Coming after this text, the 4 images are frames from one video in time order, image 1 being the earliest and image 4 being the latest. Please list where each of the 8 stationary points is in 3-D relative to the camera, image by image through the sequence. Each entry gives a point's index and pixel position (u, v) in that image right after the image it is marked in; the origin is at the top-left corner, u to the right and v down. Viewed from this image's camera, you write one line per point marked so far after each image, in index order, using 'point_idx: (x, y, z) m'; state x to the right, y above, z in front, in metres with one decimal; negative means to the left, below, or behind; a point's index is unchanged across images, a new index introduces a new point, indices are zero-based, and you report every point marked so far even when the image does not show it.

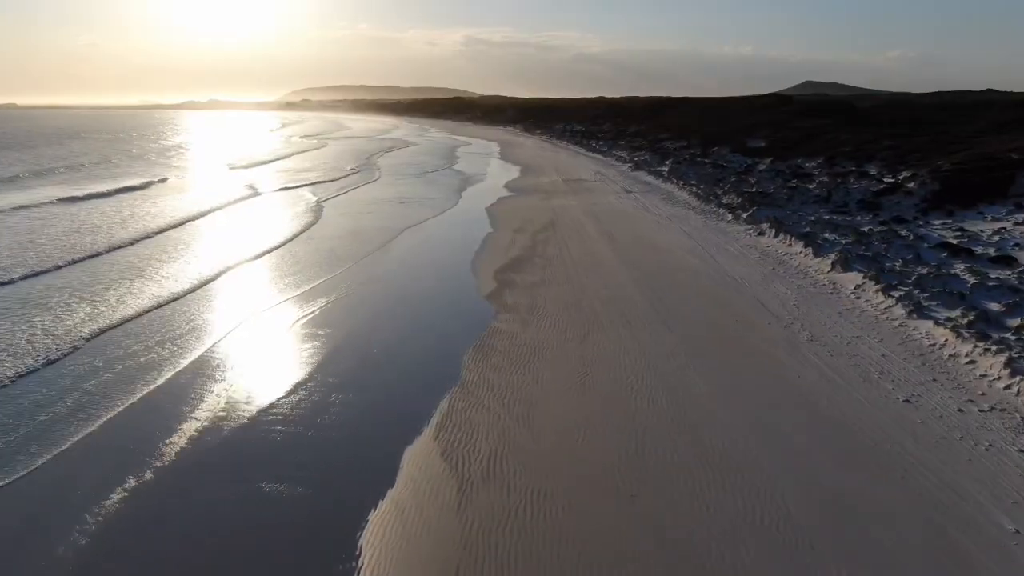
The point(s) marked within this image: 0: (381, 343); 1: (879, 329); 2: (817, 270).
0: (-1.9, -0.8, +9.0) m
1: (+4.7, -0.5, +8.1) m
2: (+5.2, +0.3, +10.6) m
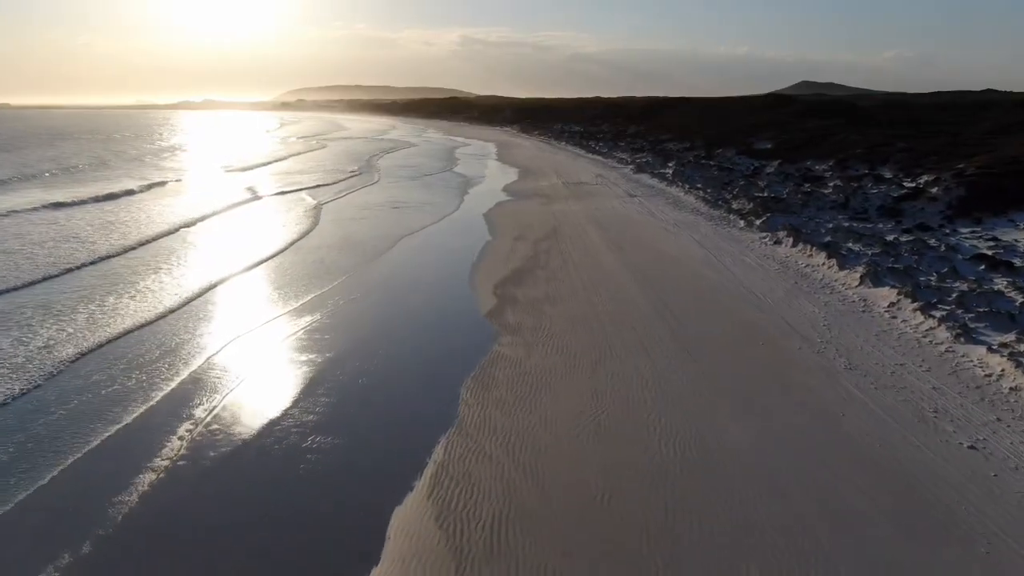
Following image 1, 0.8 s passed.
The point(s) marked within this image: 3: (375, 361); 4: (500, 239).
0: (-1.8, -1.0, +8.1) m
1: (+4.8, -0.8, +7.3) m
2: (+5.2, +0.1, +9.8) m
3: (-1.8, -1.0, +8.2) m
4: (-0.2, +1.2, +14.8) m
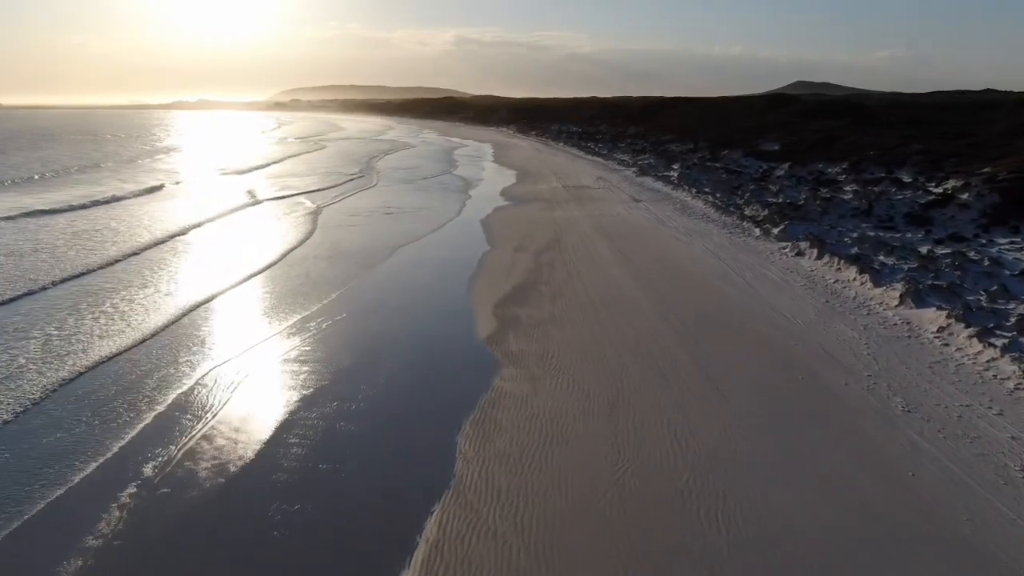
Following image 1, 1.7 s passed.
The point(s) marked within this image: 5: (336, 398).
0: (-1.8, -1.3, +7.1) m
1: (+4.8, -1.1, +6.3) m
2: (+5.2, -0.2, +8.9) m
3: (-1.7, -1.3, +7.2) m
4: (-0.2, +0.9, +13.8) m
5: (-2.0, -1.3, +7.2) m
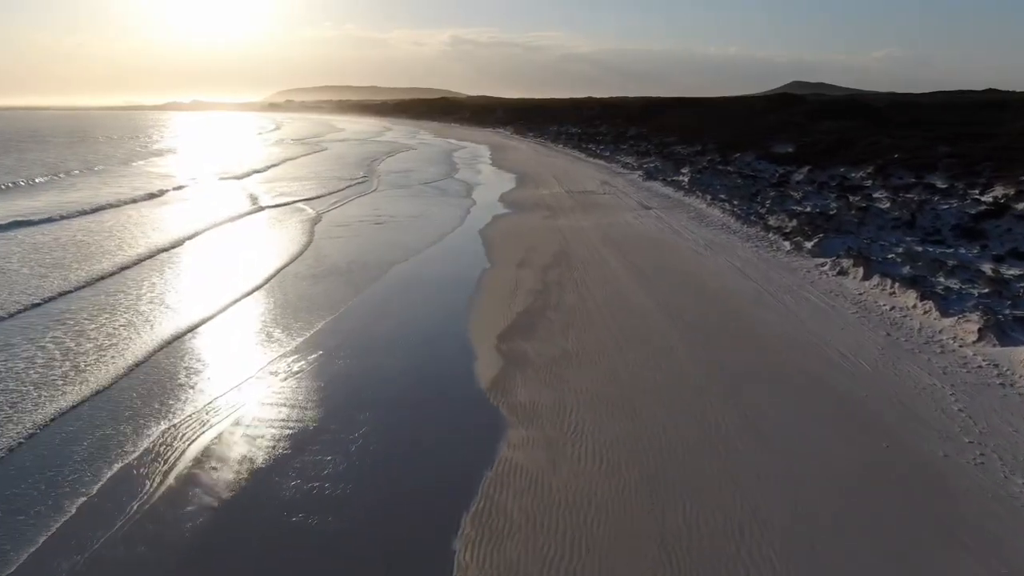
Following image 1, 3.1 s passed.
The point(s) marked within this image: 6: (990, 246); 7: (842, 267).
0: (-1.7, -1.7, +5.7) m
1: (+4.9, -1.5, +4.9) m
2: (+5.3, -0.6, +7.5) m
3: (-1.6, -1.7, +5.8) m
4: (-0.1, +0.5, +12.4) m
5: (-1.9, -1.7, +5.8) m
6: (+8.1, +0.7, +10.6) m
7: (+5.5, +0.3, +10.5) m
